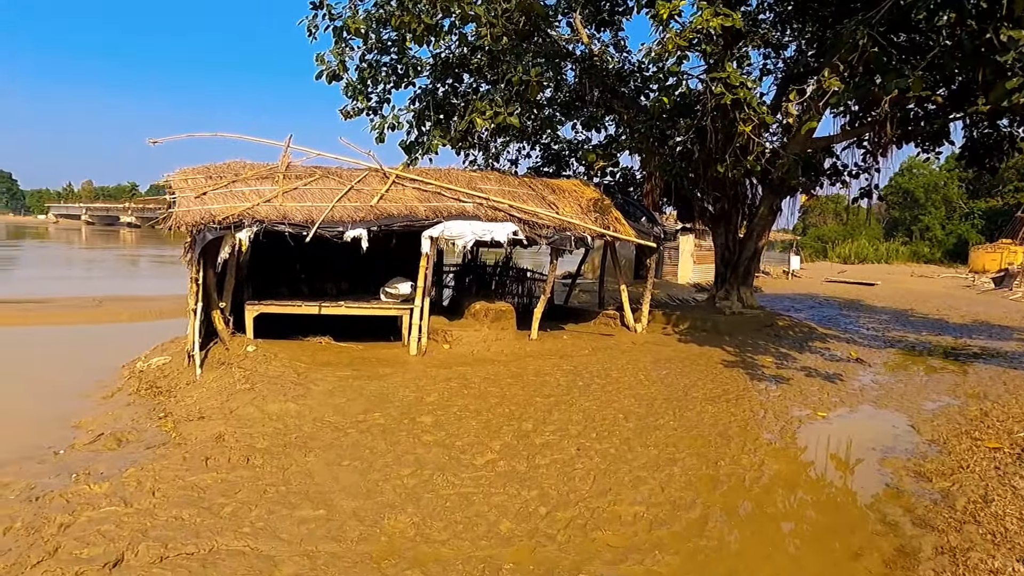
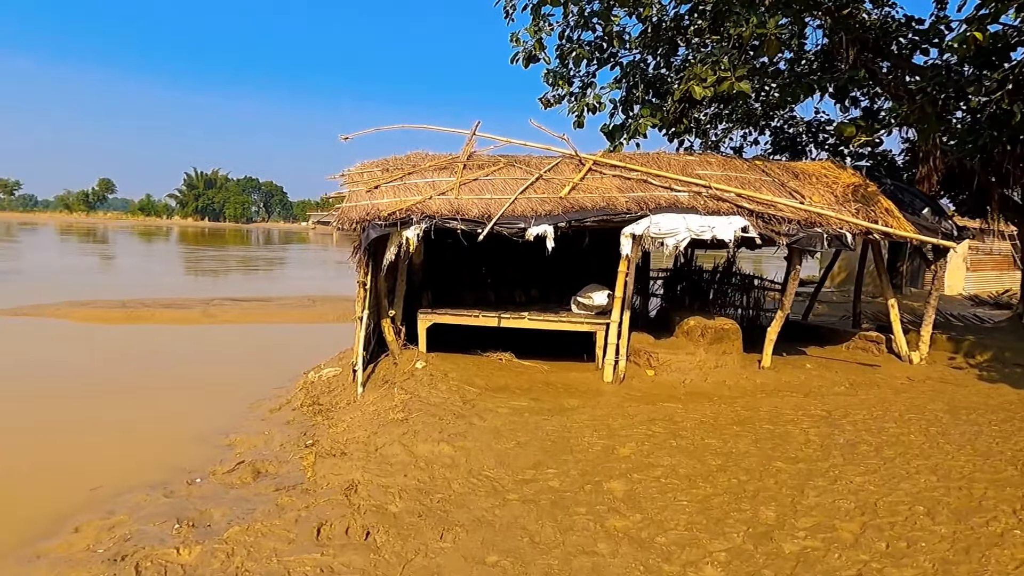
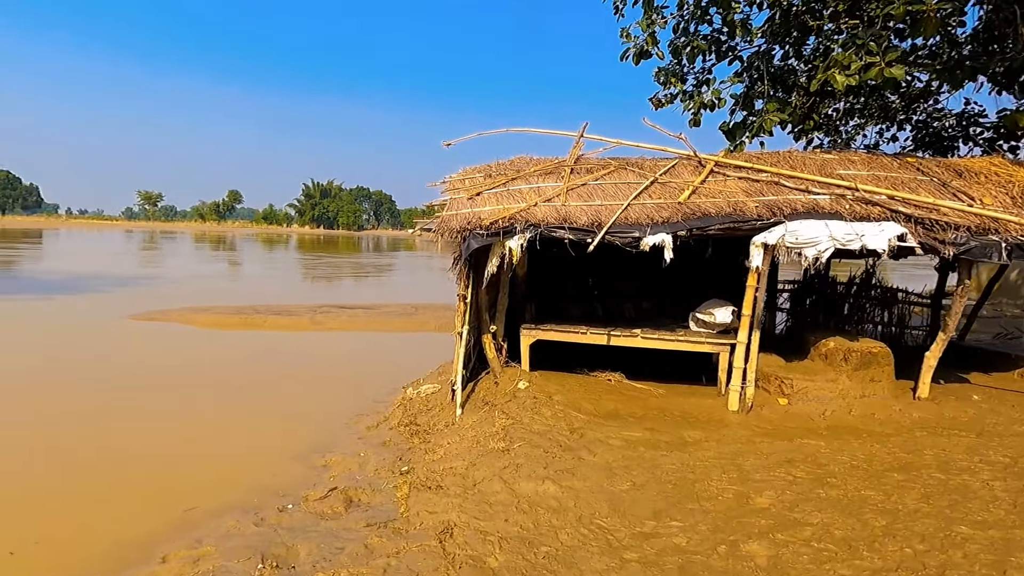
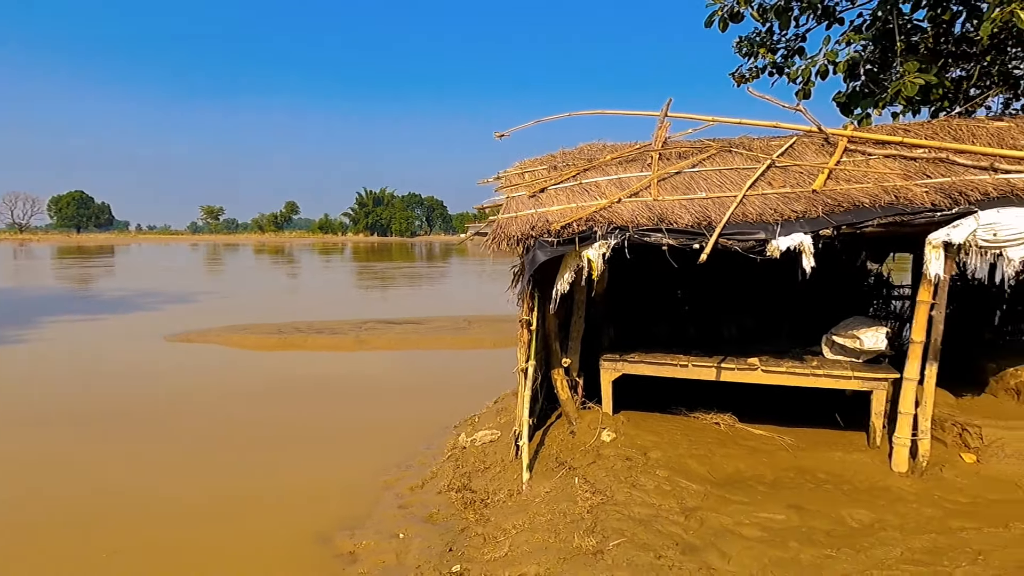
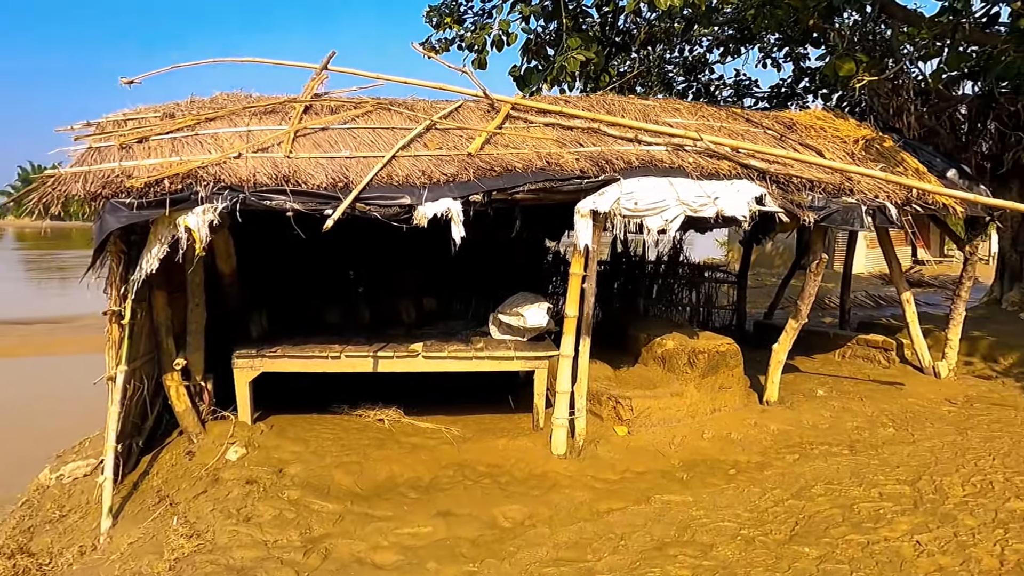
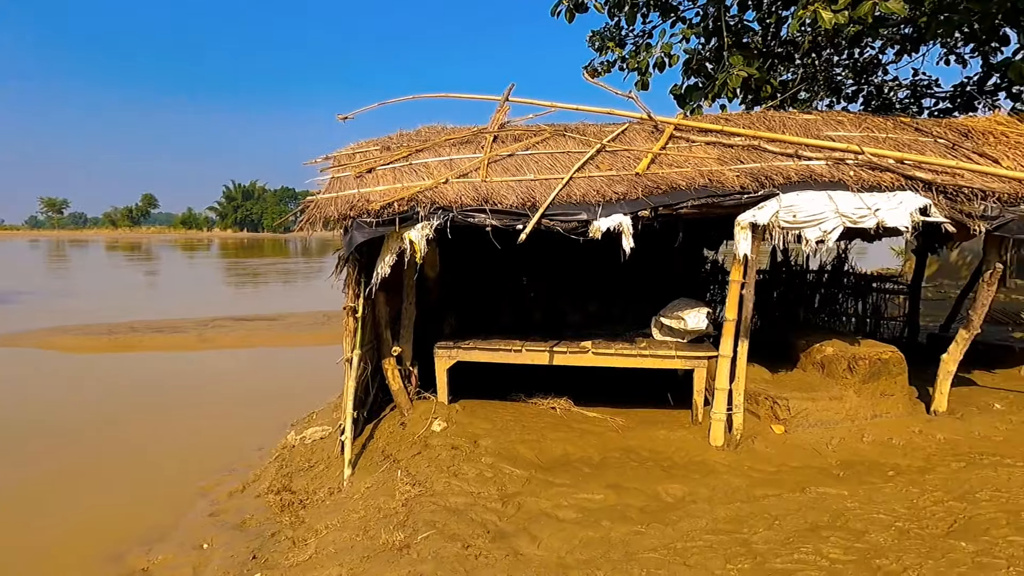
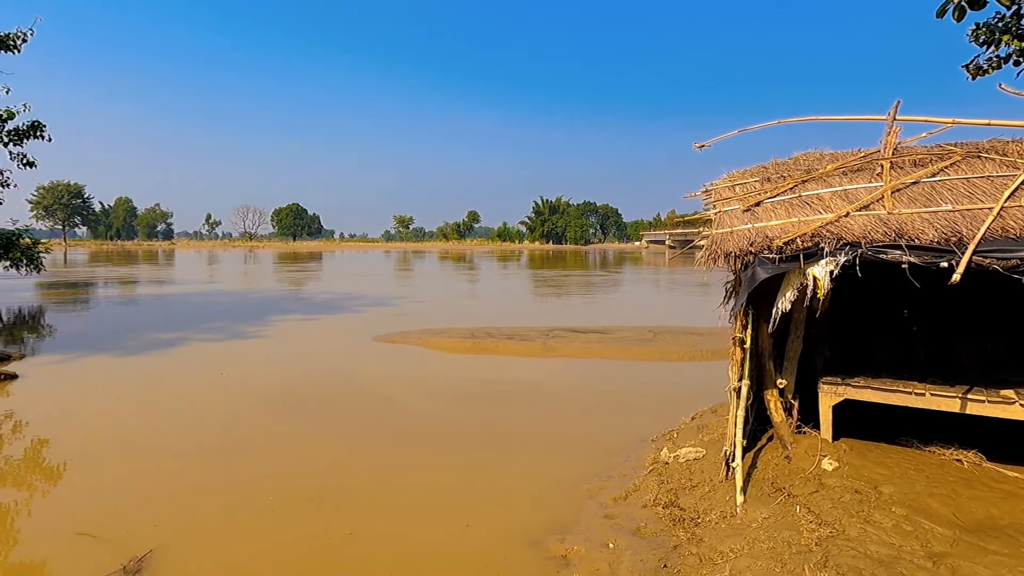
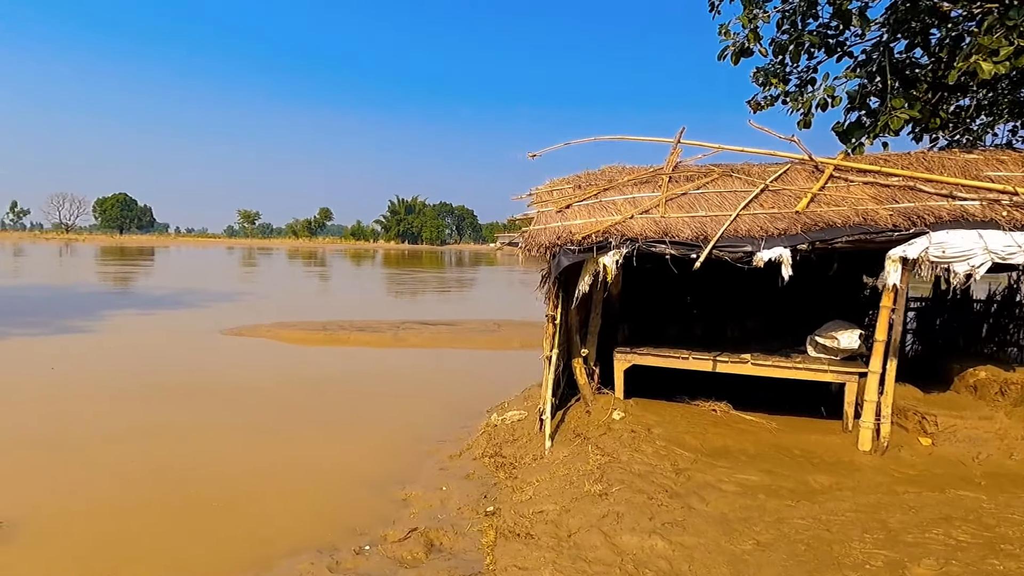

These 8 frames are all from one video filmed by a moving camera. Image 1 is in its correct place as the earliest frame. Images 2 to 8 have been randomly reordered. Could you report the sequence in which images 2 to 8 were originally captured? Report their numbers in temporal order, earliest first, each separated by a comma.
2, 3, 8, 7, 4, 6, 5
